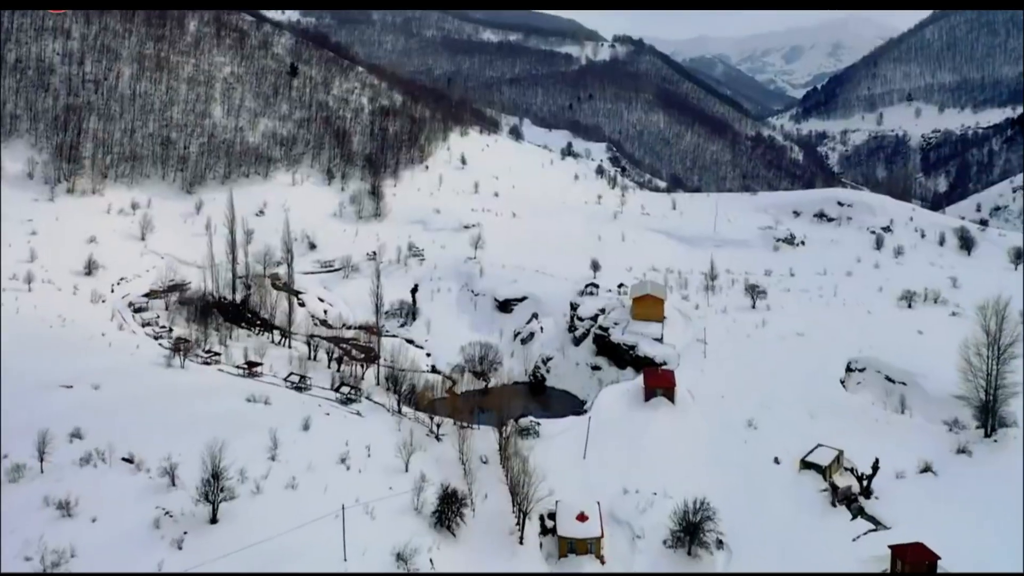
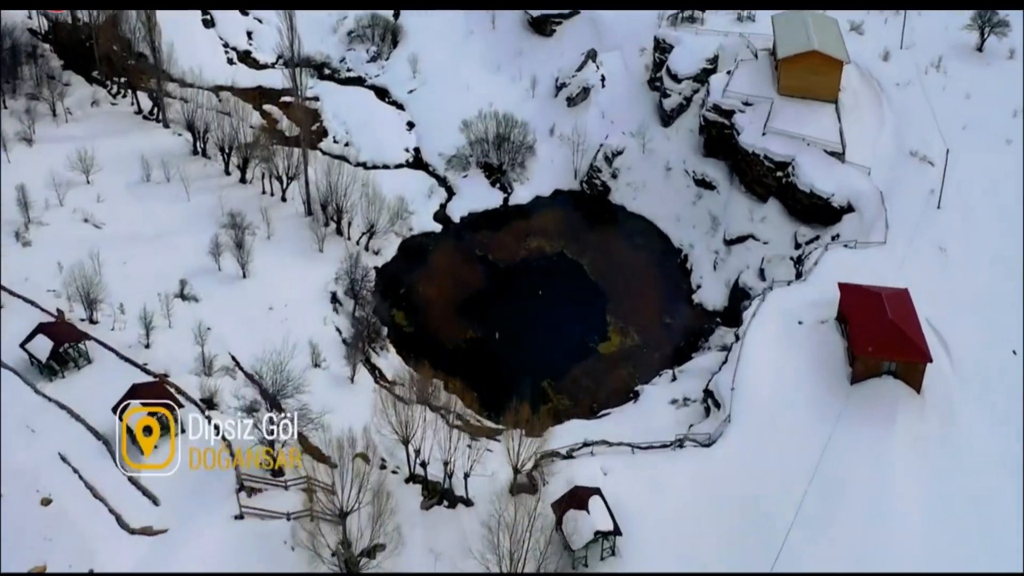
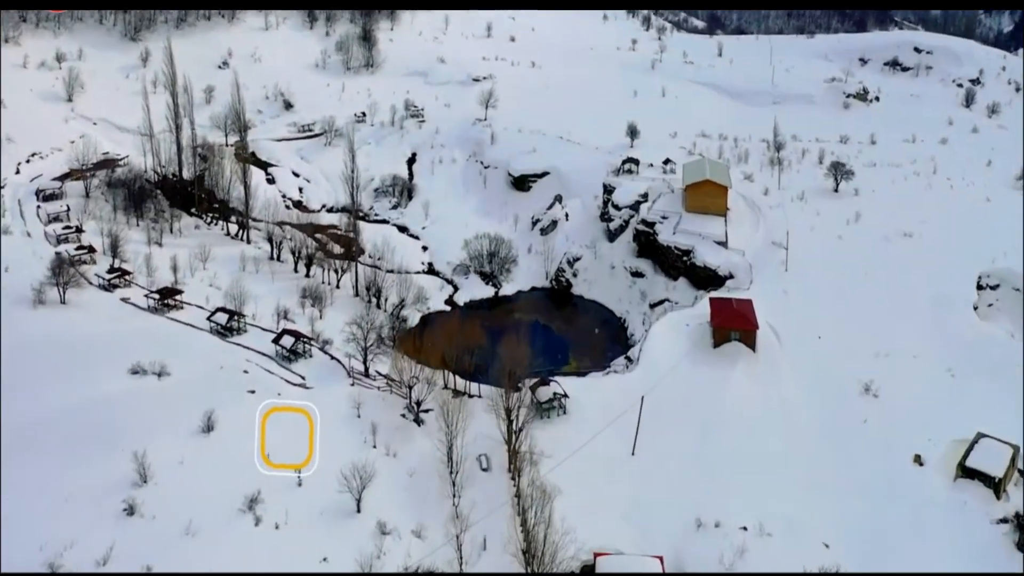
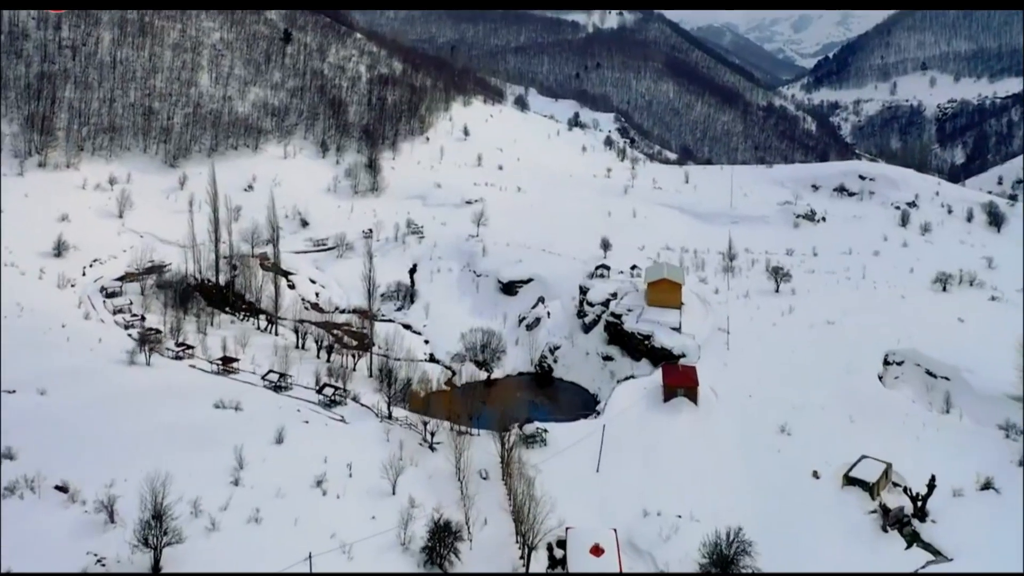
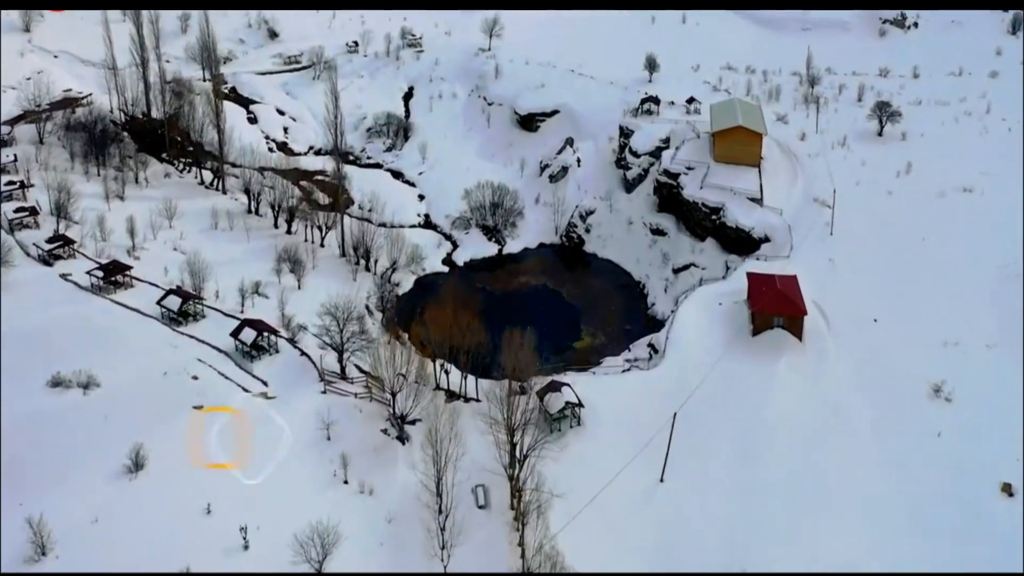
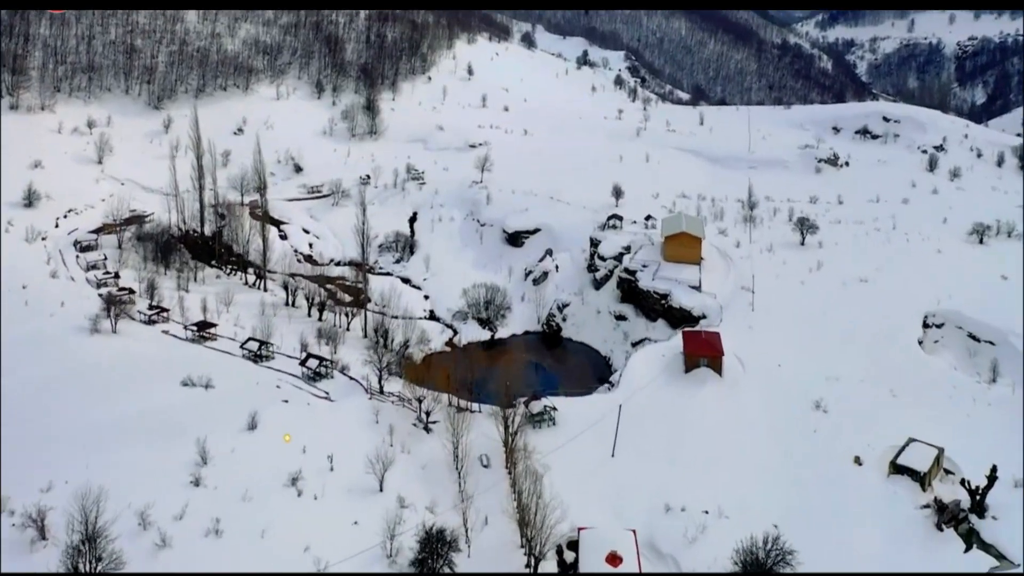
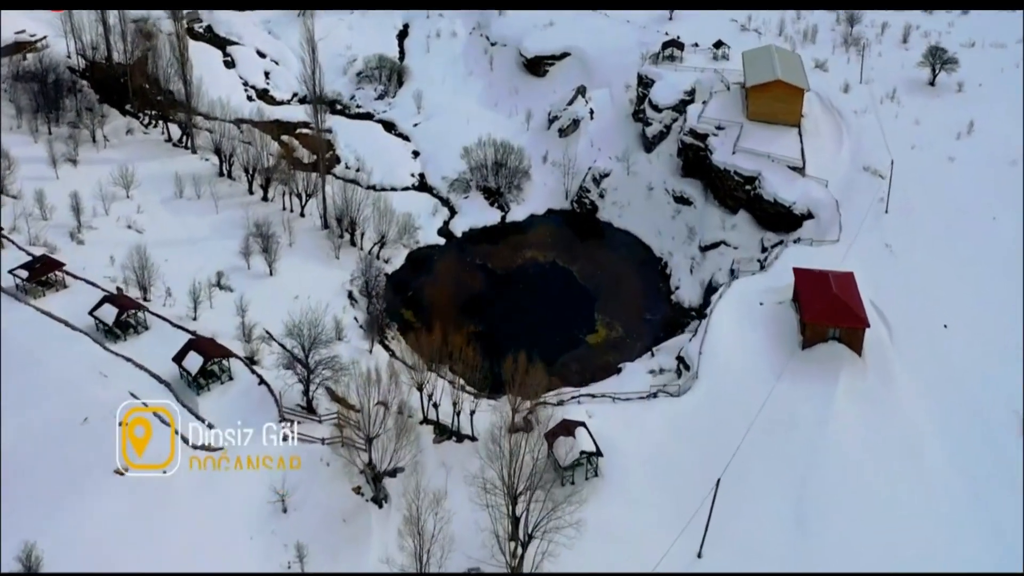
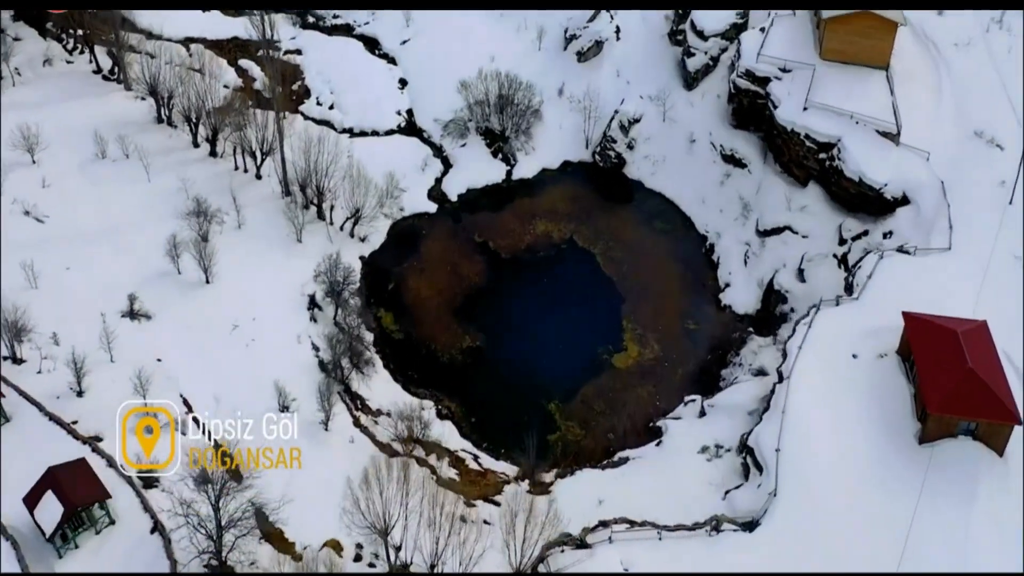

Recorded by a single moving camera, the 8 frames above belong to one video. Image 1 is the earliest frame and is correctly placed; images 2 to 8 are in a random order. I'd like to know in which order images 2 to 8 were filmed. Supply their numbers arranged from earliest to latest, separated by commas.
4, 6, 3, 5, 7, 2, 8
